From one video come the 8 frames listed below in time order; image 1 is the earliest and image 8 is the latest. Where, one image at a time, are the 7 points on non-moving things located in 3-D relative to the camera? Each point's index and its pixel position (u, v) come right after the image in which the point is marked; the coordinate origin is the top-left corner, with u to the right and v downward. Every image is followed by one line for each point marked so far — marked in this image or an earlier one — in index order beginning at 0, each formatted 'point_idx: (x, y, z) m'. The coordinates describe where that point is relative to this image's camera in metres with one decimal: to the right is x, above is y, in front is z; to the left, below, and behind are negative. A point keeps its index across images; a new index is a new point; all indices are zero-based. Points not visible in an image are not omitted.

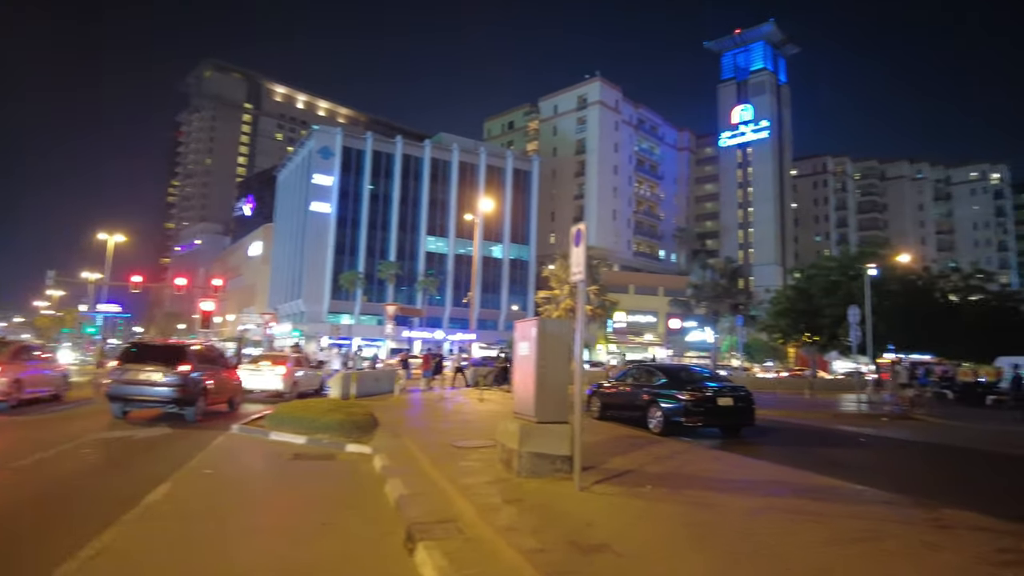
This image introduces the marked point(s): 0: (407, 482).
0: (-1.1, -2.1, +7.0) m
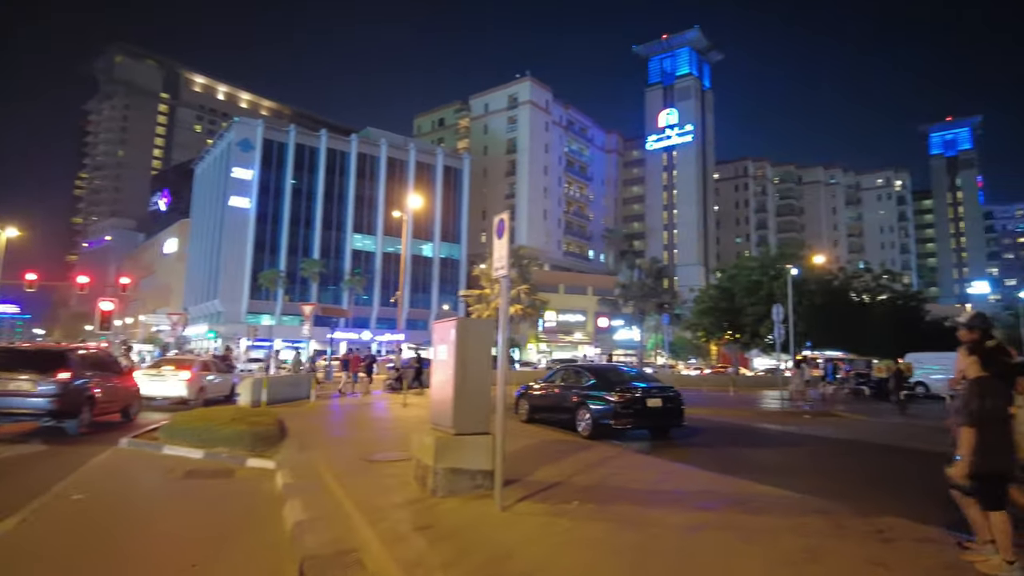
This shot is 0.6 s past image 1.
0: (-1.9, -2.0, +6.2) m
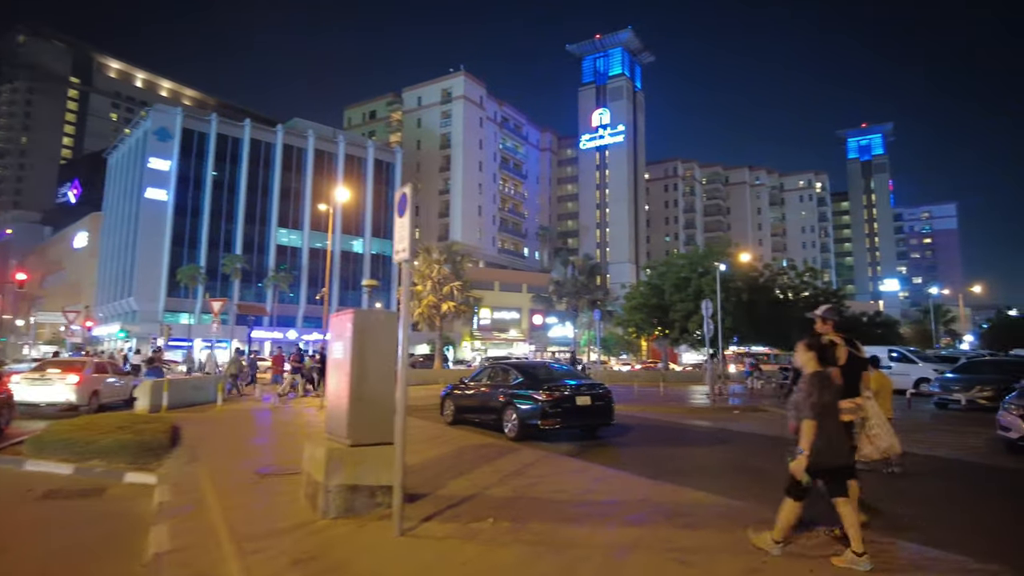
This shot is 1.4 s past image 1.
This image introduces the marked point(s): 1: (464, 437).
0: (-2.7, -1.9, +5.3) m
1: (-0.7, -2.3, +10.4) m
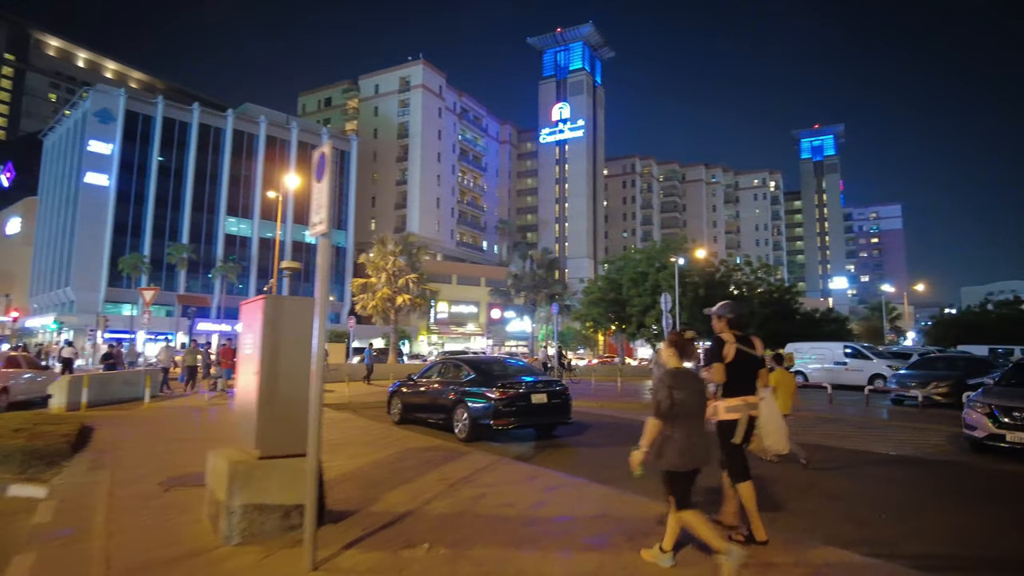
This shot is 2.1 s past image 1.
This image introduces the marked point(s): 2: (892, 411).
0: (-3.1, -1.8, +4.3) m
1: (-1.5, -2.2, +9.6) m
2: (+9.4, -3.1, +16.4) m
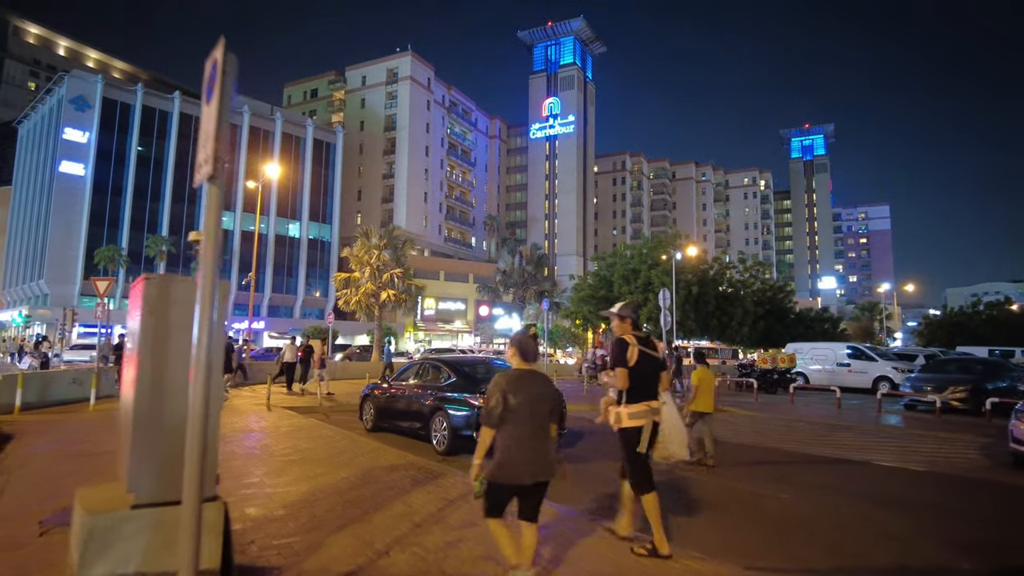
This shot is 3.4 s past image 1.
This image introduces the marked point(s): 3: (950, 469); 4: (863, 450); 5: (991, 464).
0: (-3.1, -1.7, +3.0) m
1: (-1.6, -2.0, +8.3) m
2: (+9.1, -3.0, +15.3) m
3: (+6.7, -2.8, +10.1) m
4: (+6.2, -2.9, +11.7) m
5: (+7.4, -2.7, +10.2) m
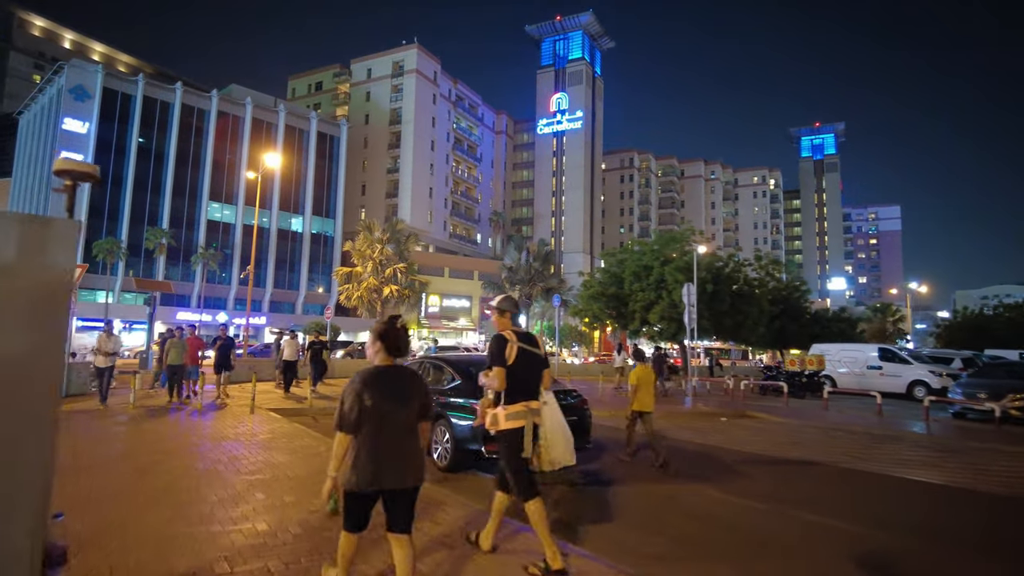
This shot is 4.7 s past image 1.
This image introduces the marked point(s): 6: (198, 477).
0: (-3.0, -1.5, +1.6) m
1: (-1.5, -1.9, +6.9) m
2: (+9.3, -2.9, +13.8) m
3: (+6.9, -2.7, +8.6) m
4: (+6.4, -2.8, +10.2) m
5: (+7.6, -2.6, +8.8) m
6: (-3.0, -1.8, +6.3) m
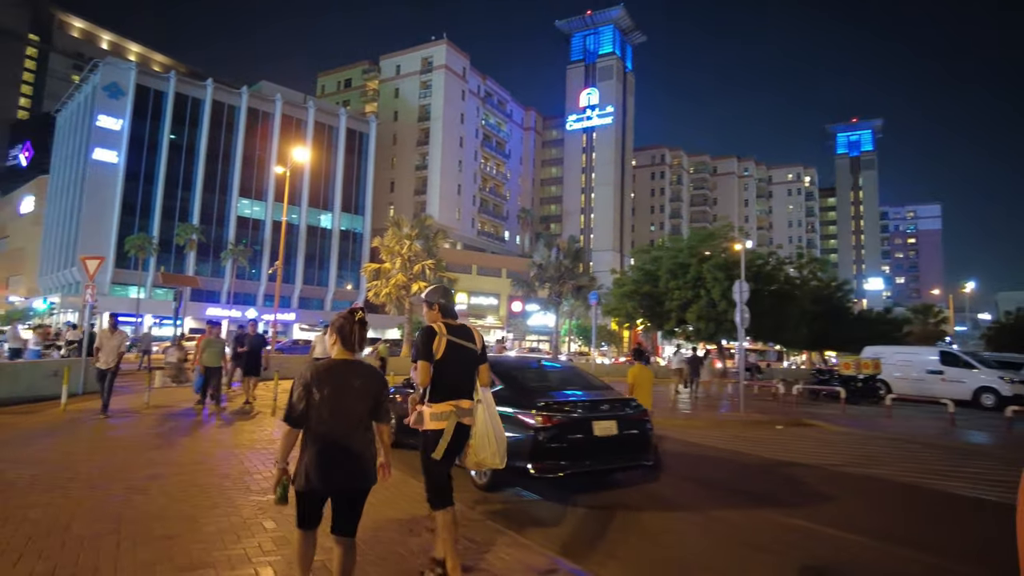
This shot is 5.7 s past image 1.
0: (-2.7, -1.4, +0.7) m
1: (-1.0, -1.8, +6.0) m
2: (+10.1, -2.9, +12.5) m
3: (+7.4, -2.6, +7.4) m
4: (+7.0, -2.7, +9.0) m
5: (+8.1, -2.6, +7.5) m
6: (-2.6, -1.7, +5.4) m
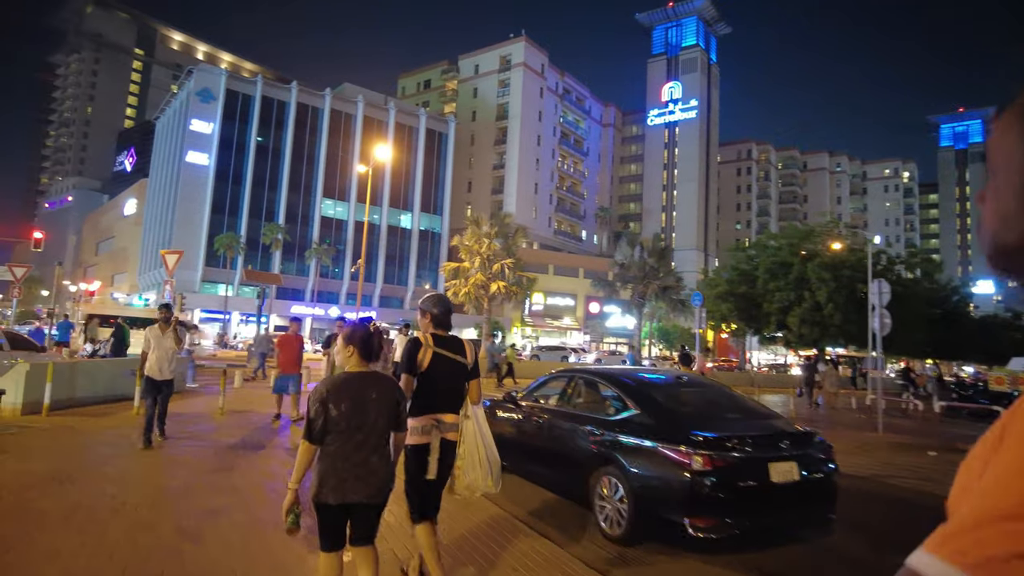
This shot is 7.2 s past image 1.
0: (-2.3, -1.4, -0.4) m
1: (0.0, -1.8, +4.6) m
2: (+11.7, -2.9, +9.8) m
3: (+8.5, -2.6, +5.1) m
4: (+8.3, -2.7, +6.7) m
5: (+9.3, -2.6, +5.1) m
6: (-1.6, -1.7, +4.2) m
